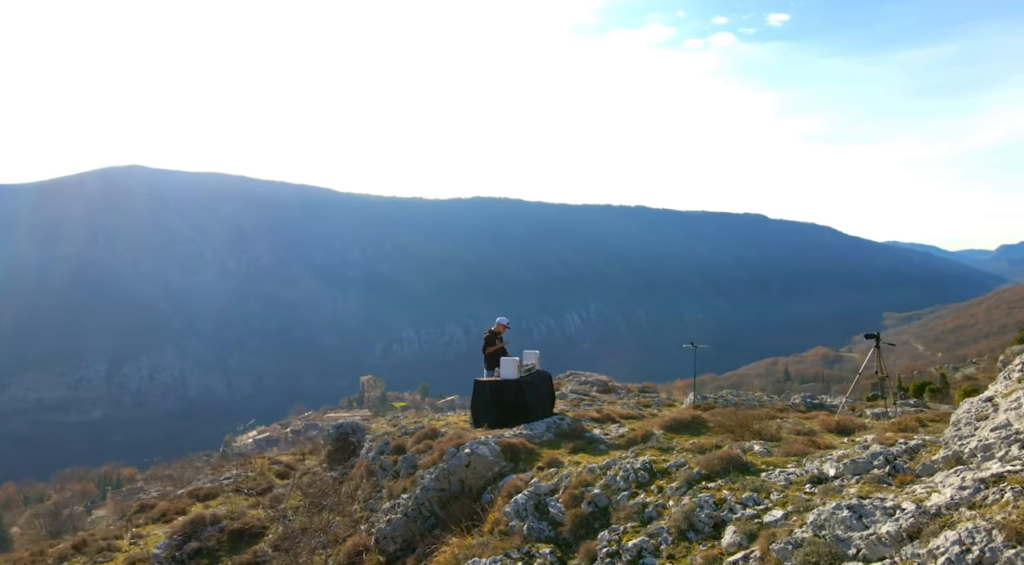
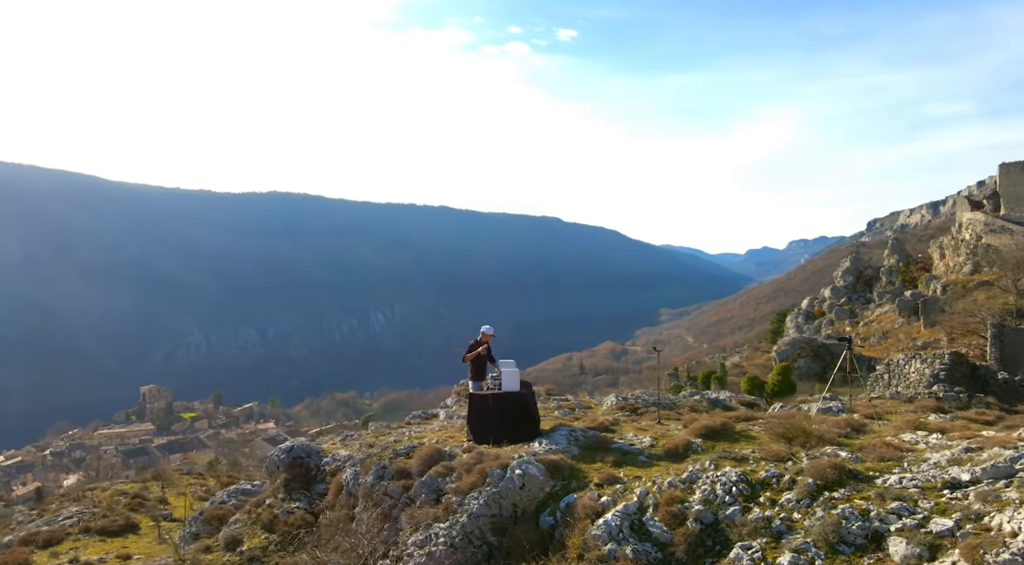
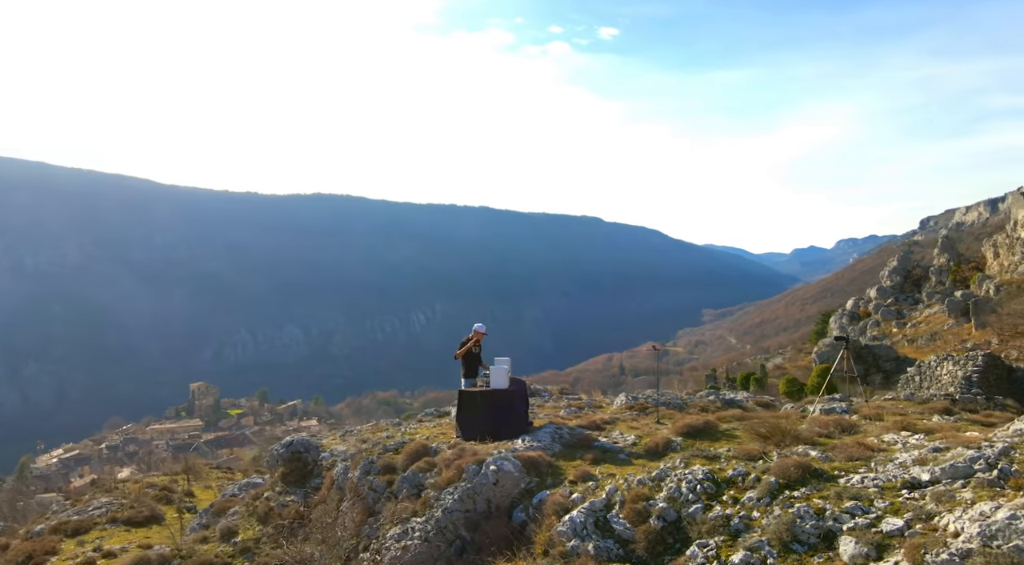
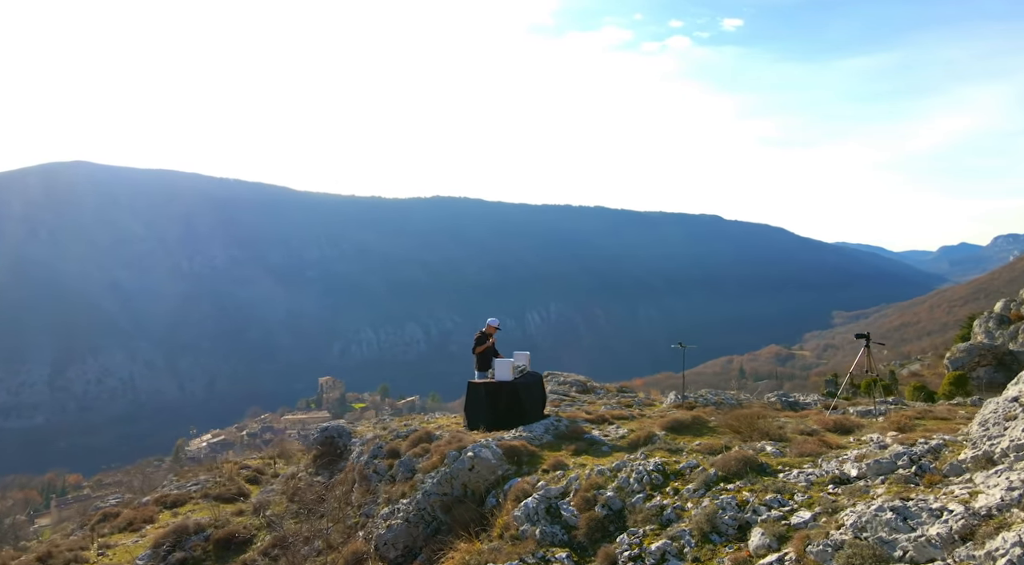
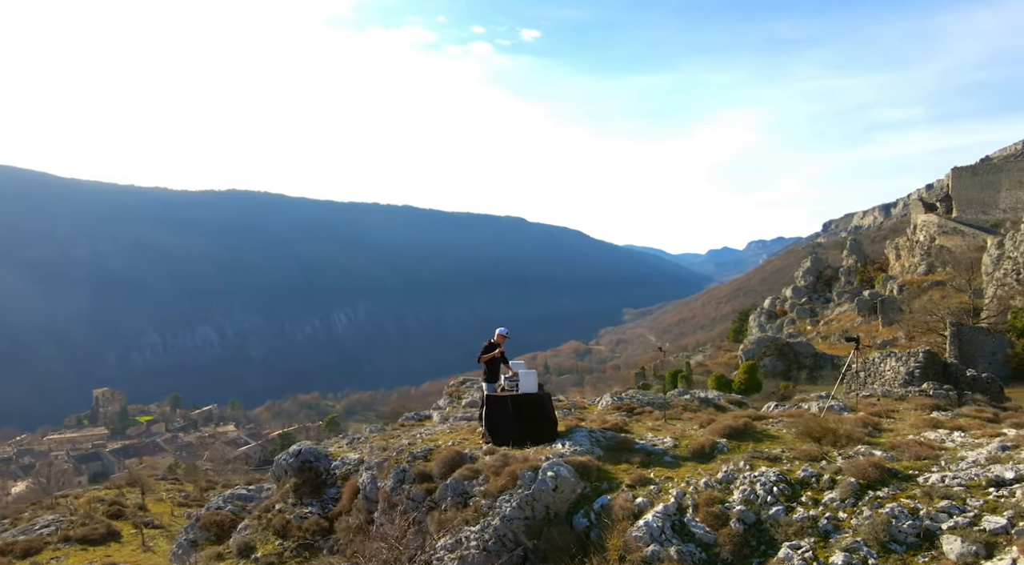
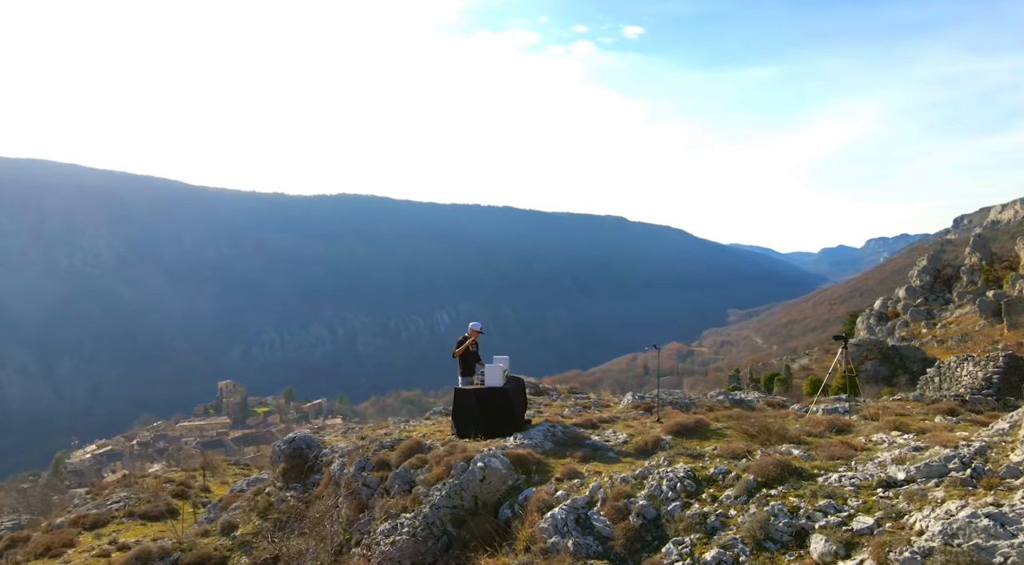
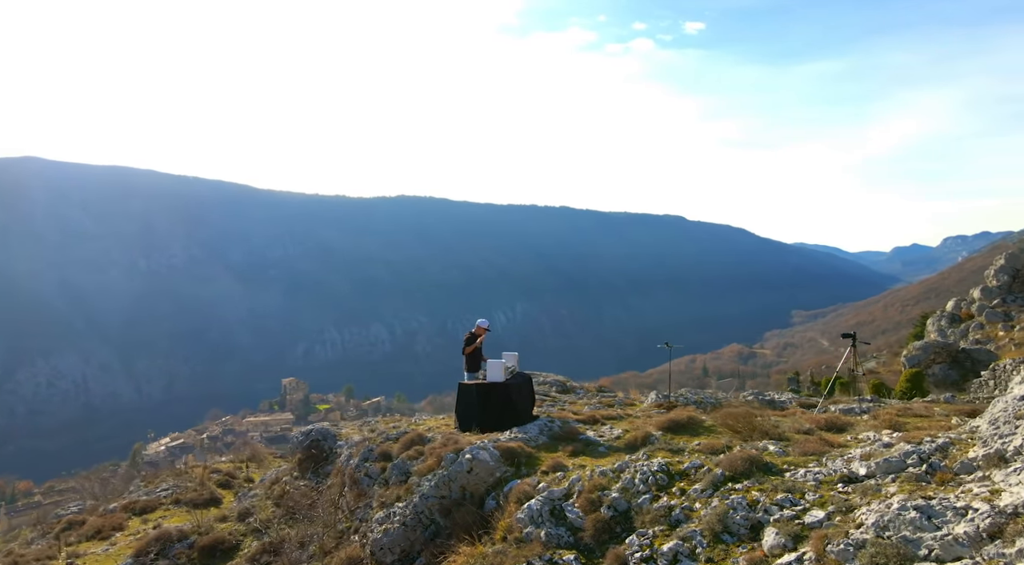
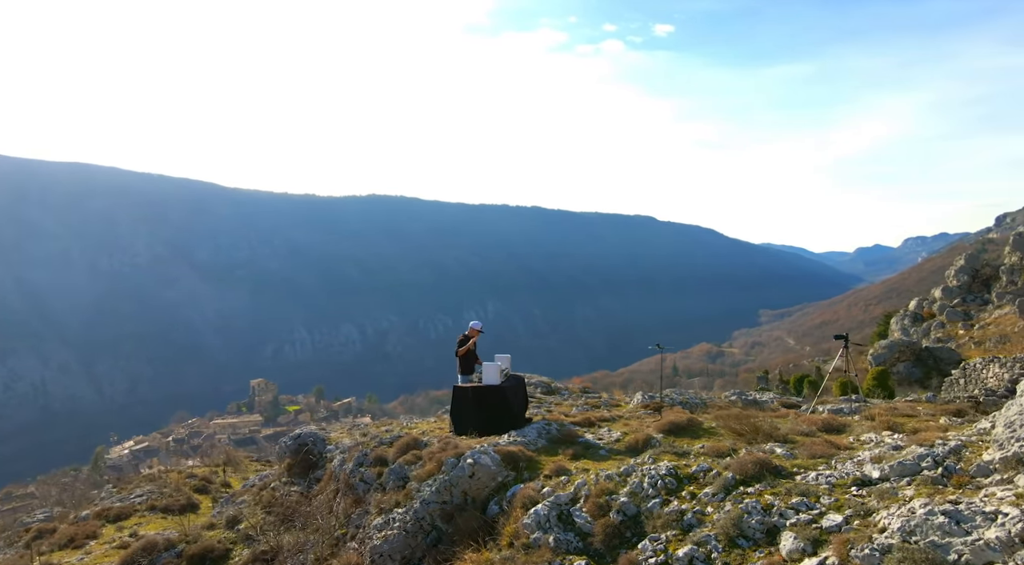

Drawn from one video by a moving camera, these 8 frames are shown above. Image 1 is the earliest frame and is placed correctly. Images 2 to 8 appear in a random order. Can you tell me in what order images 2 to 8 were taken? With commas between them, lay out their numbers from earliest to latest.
4, 7, 8, 6, 3, 2, 5
